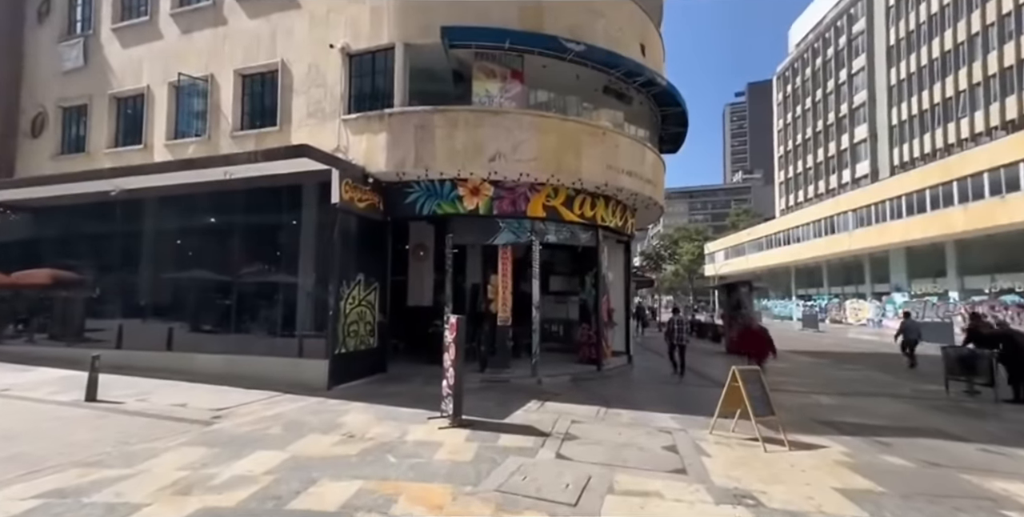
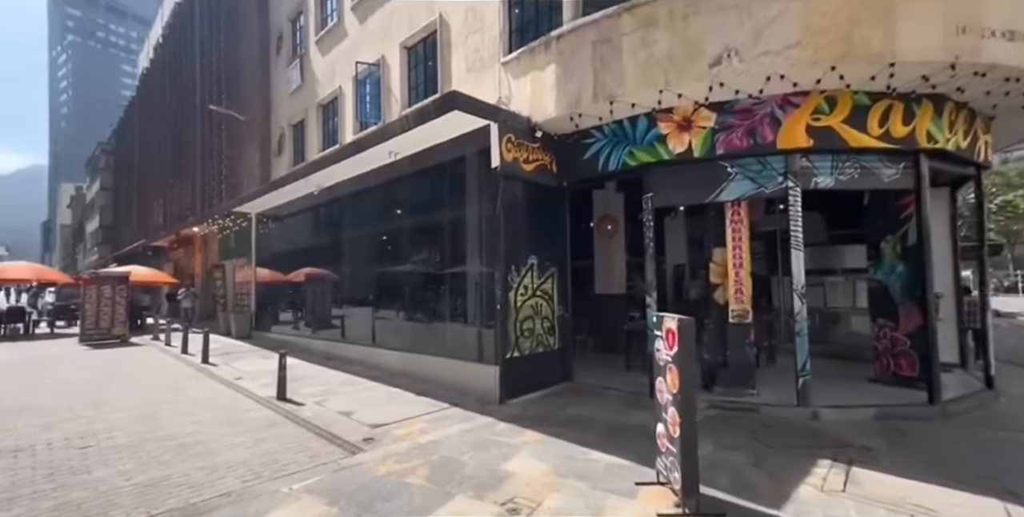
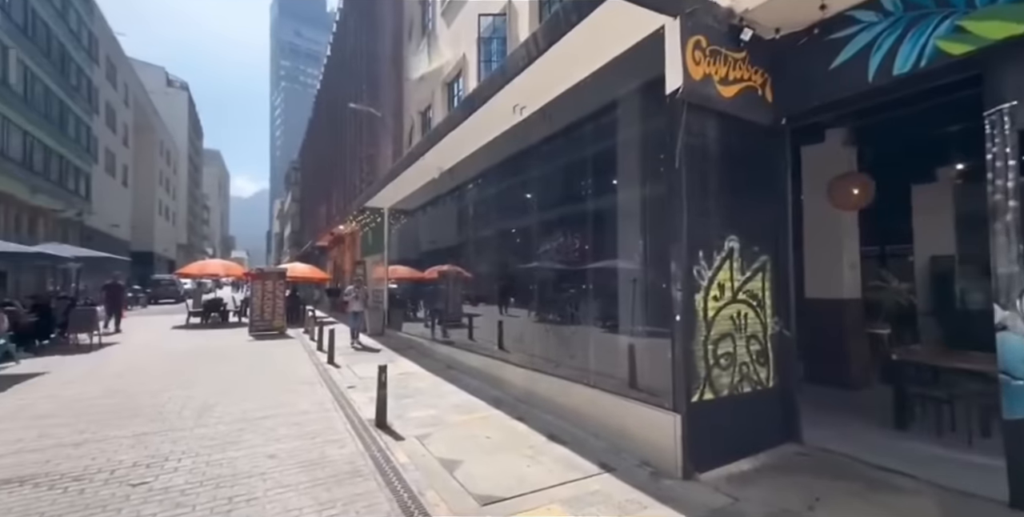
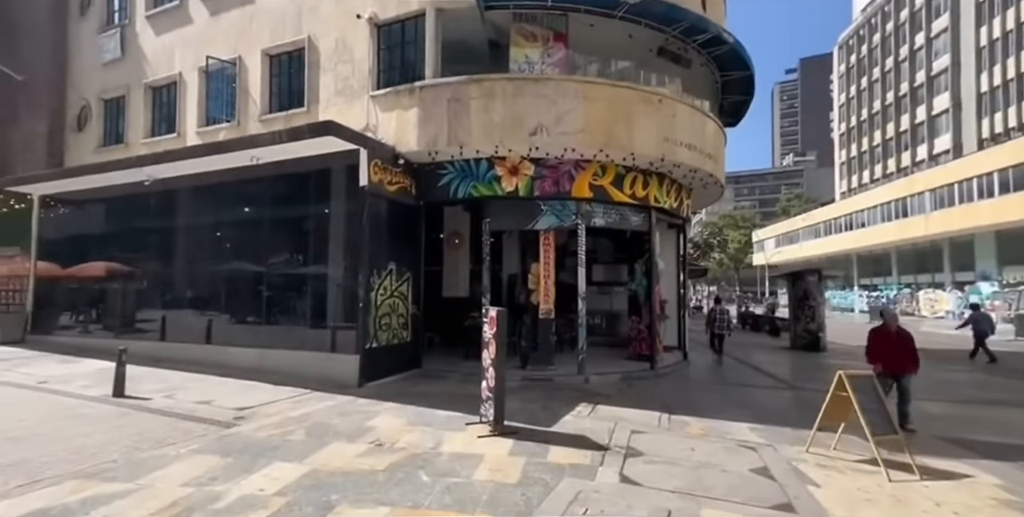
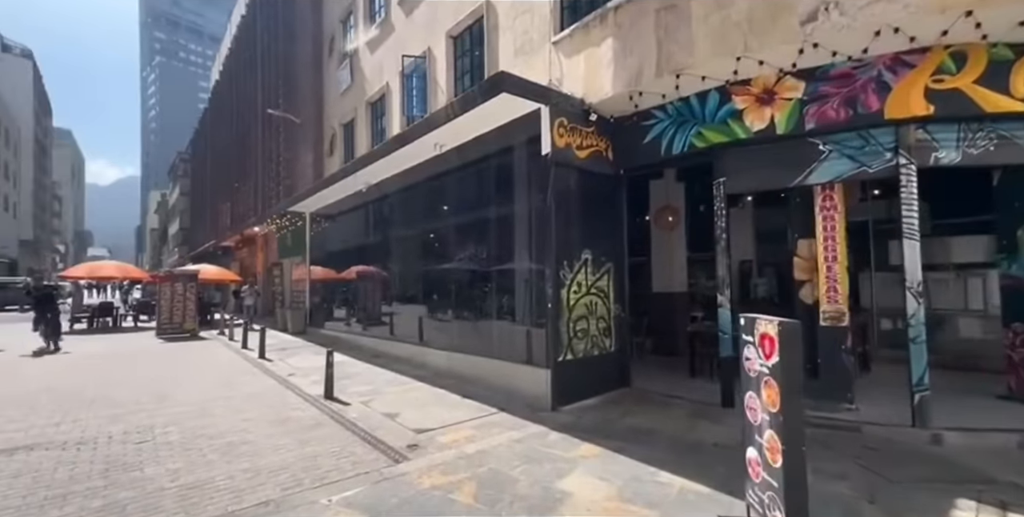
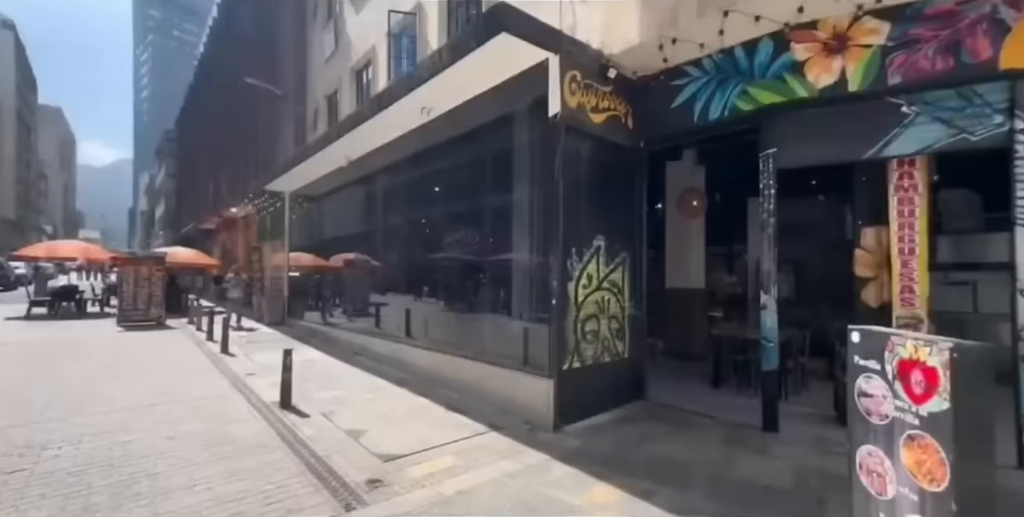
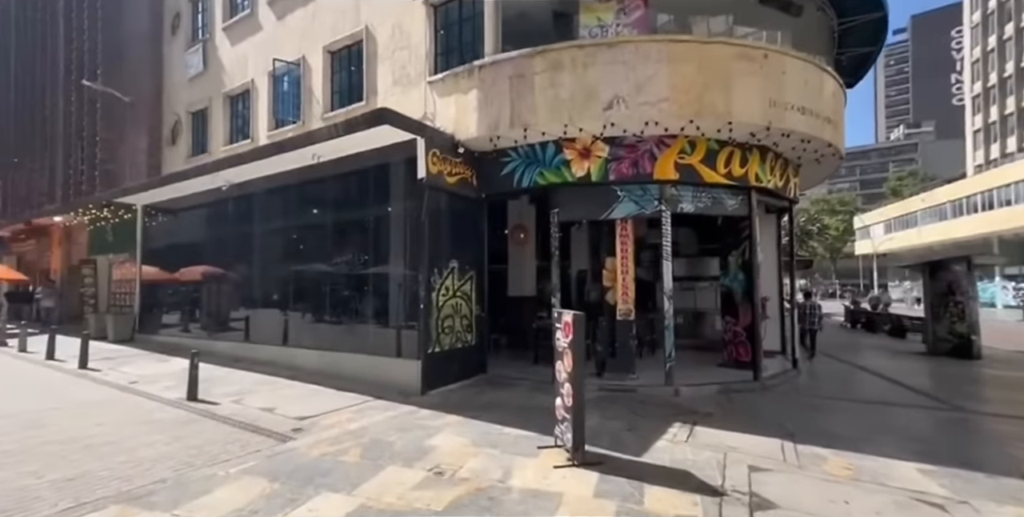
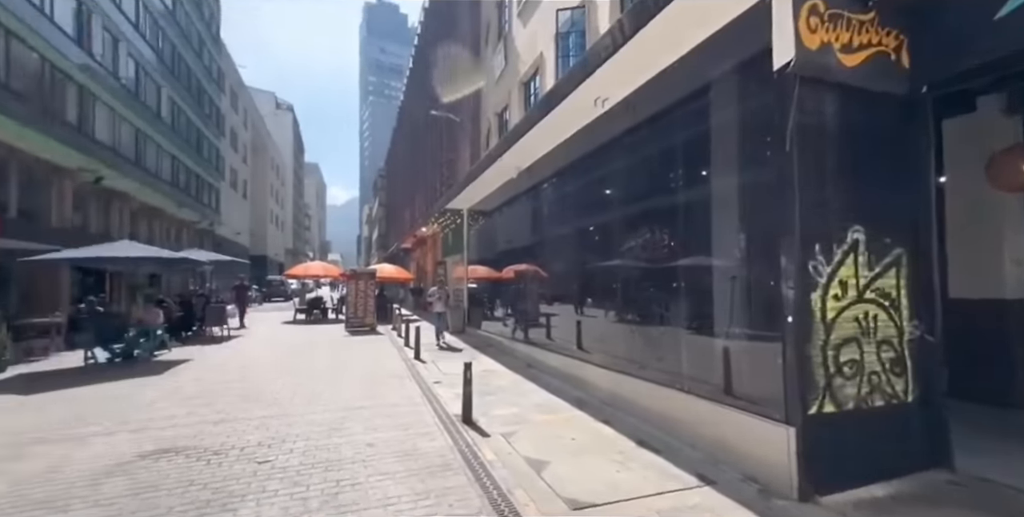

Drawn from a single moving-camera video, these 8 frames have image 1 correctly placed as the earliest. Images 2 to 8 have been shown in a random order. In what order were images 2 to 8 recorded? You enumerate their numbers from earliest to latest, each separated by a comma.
4, 7, 2, 5, 6, 3, 8
